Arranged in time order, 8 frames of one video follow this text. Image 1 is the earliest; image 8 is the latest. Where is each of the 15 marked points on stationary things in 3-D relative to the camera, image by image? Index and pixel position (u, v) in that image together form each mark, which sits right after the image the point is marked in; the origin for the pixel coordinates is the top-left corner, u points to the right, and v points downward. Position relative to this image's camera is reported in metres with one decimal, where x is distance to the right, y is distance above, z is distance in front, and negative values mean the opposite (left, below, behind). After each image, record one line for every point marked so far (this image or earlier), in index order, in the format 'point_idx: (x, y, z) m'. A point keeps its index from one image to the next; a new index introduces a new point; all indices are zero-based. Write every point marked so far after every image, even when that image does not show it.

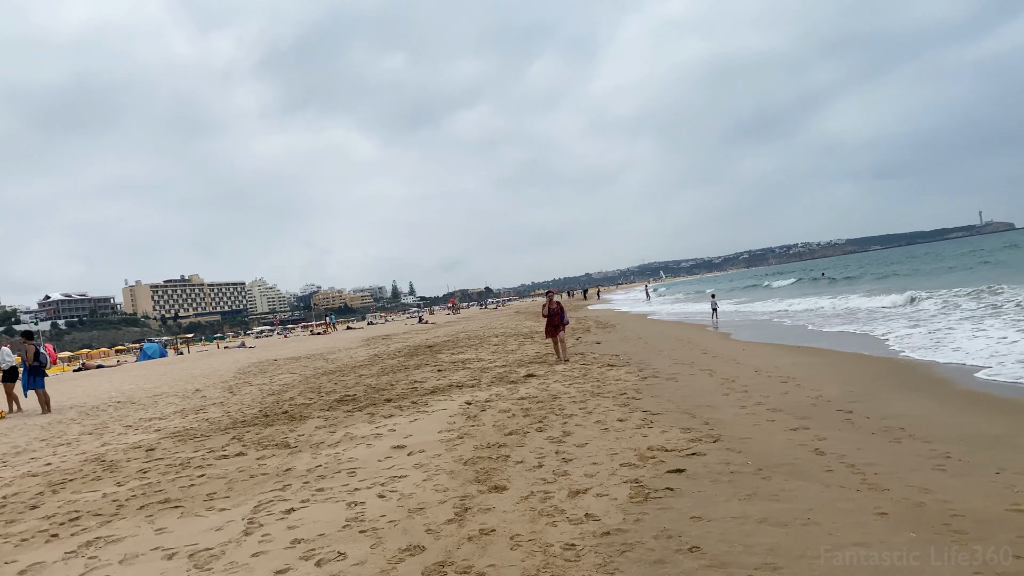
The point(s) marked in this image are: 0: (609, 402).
0: (+0.8, -1.0, +7.0) m
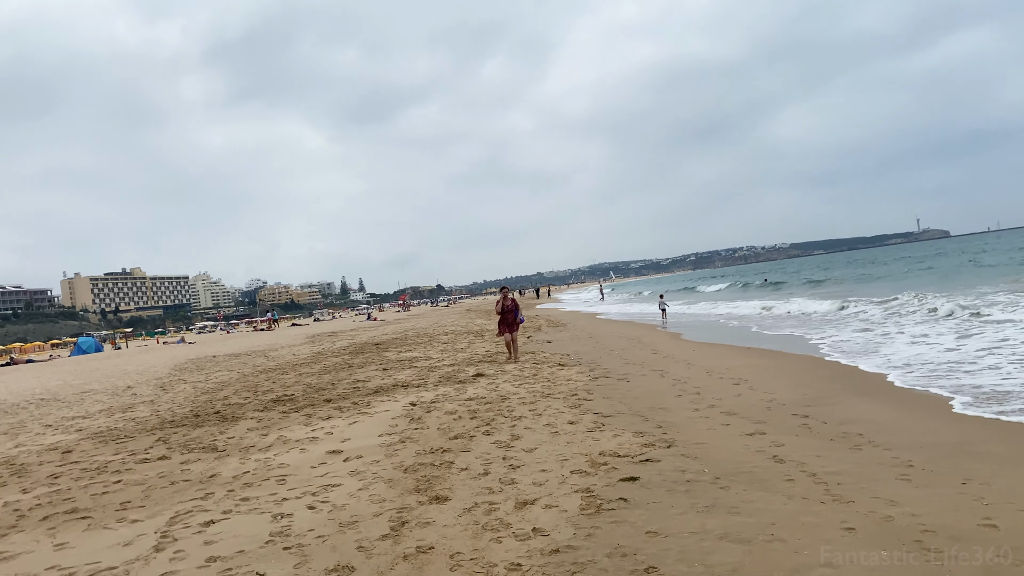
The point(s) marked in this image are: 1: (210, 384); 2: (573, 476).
0: (+0.4, -0.9, +6.7) m
1: (-4.3, -1.4, +11.8) m
2: (+0.3, -0.9, +4.2) m
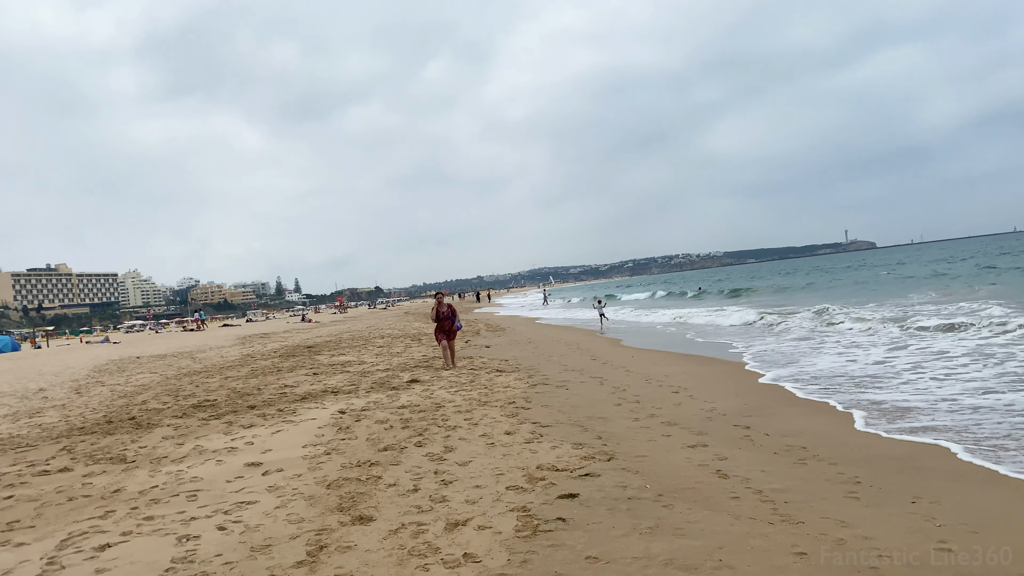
0: (-0.1, -1.0, +6.5) m
1: (-5.1, -1.3, +11.2) m
2: (0.0, -1.0, +3.9) m
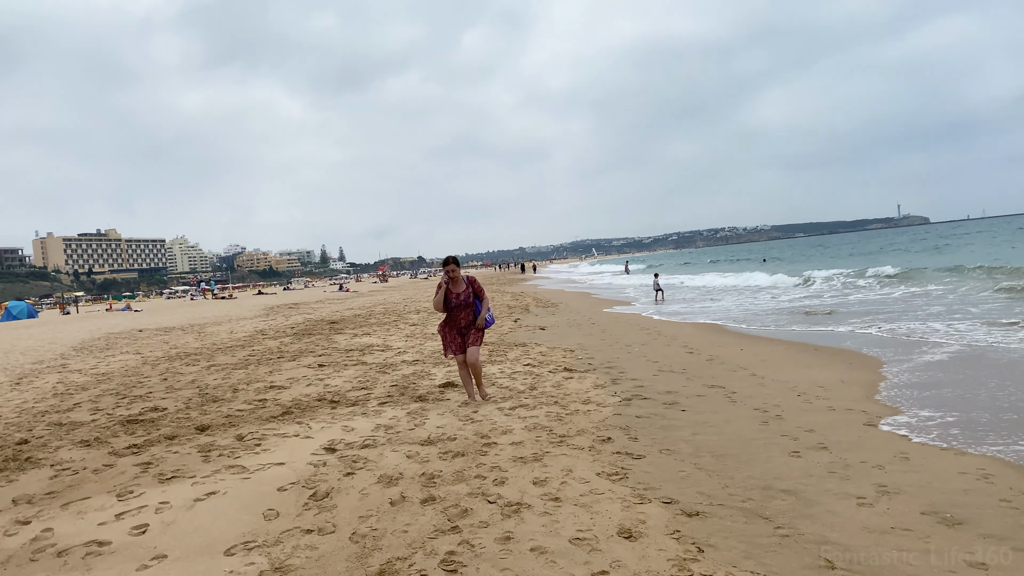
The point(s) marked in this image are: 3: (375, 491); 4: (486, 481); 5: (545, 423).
0: (+0.3, -0.8, +3.7) m
1: (-4.4, -0.9, +8.7) m
2: (+0.3, -0.9, +1.2) m
3: (-0.6, -0.8, +3.5) m
4: (-0.1, -0.8, +3.6) m
5: (+0.2, -0.8, +4.8) m
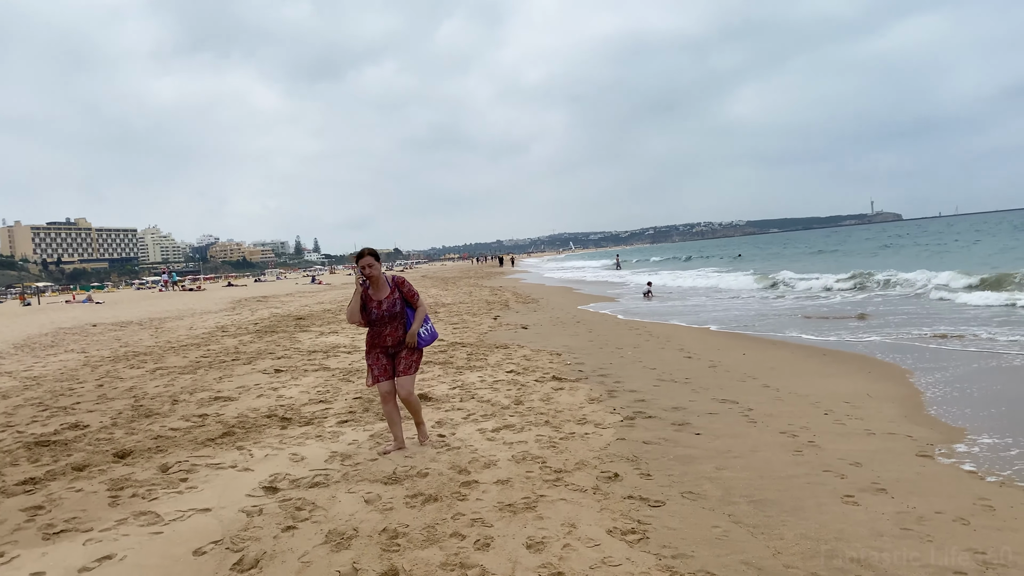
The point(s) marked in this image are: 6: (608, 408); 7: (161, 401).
0: (+0.3, -0.8, +2.9) m
1: (-4.6, -0.9, +7.8) m
2: (+0.3, -0.9, +0.4) m
3: (-0.6, -0.9, +2.7) m
4: (-0.2, -0.8, +2.7) m
5: (+0.1, -0.8, +4.0) m
6: (+0.6, -0.7, +5.1) m
7: (-2.5, -0.8, +5.9) m
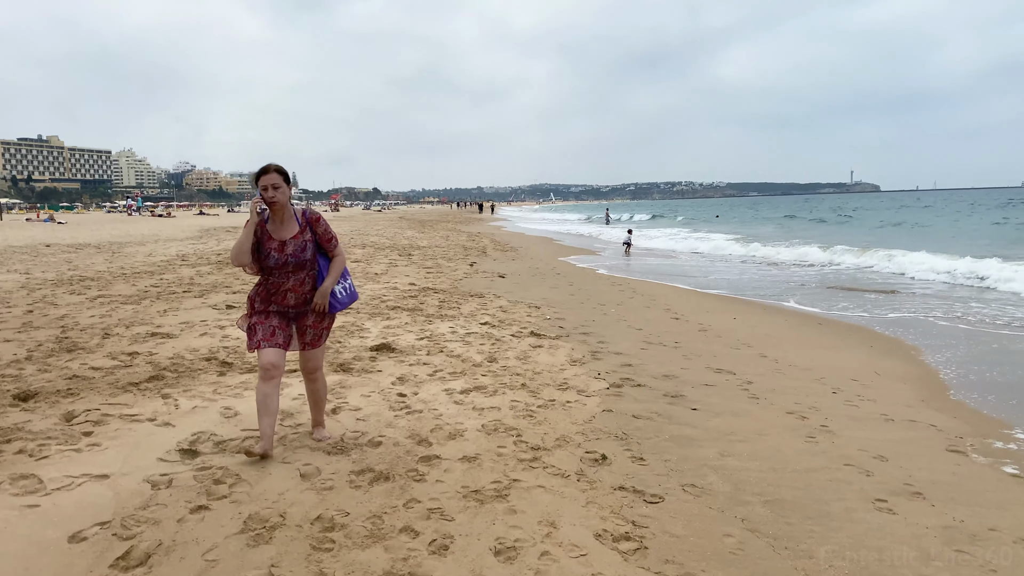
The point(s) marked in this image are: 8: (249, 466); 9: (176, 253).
0: (+0.2, -0.7, +2.4) m
1: (-4.8, -0.1, +7.1) m
2: (+0.3, -0.9, -0.2) m
3: (-0.7, -0.7, +2.1) m
4: (-0.2, -0.7, +2.2) m
5: (0.0, -0.5, +3.4) m
6: (+0.4, -0.5, +4.5) m
7: (-2.7, -0.3, +5.3) m
8: (-0.9, -0.6, +2.8) m
9: (-5.7, +0.6, +14.3) m
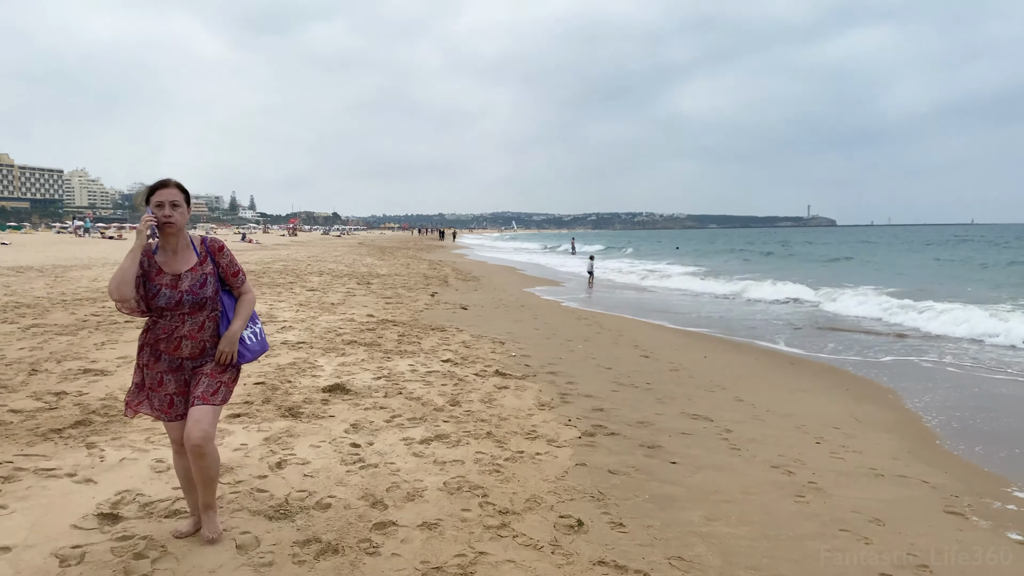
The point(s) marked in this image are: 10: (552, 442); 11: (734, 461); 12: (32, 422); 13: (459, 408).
0: (+0.1, -0.8, +2.1) m
1: (-5.1, -0.3, +6.5) m
2: (+0.3, -1.0, -0.5) m
3: (-0.8, -0.8, +1.8) m
4: (-0.3, -0.8, +1.8) m
5: (-0.1, -0.7, +3.1) m
6: (+0.2, -0.7, +4.2) m
7: (-2.9, -0.5, +4.9) m
8: (-1.0, -0.7, +2.4) m
9: (-6.4, +0.2, +13.7) m
10: (+0.2, -0.7, +3.7) m
11: (+1.0, -0.8, +3.6) m
12: (-2.1, -0.6, +3.6) m
13: (-0.3, -0.6, +4.3) m
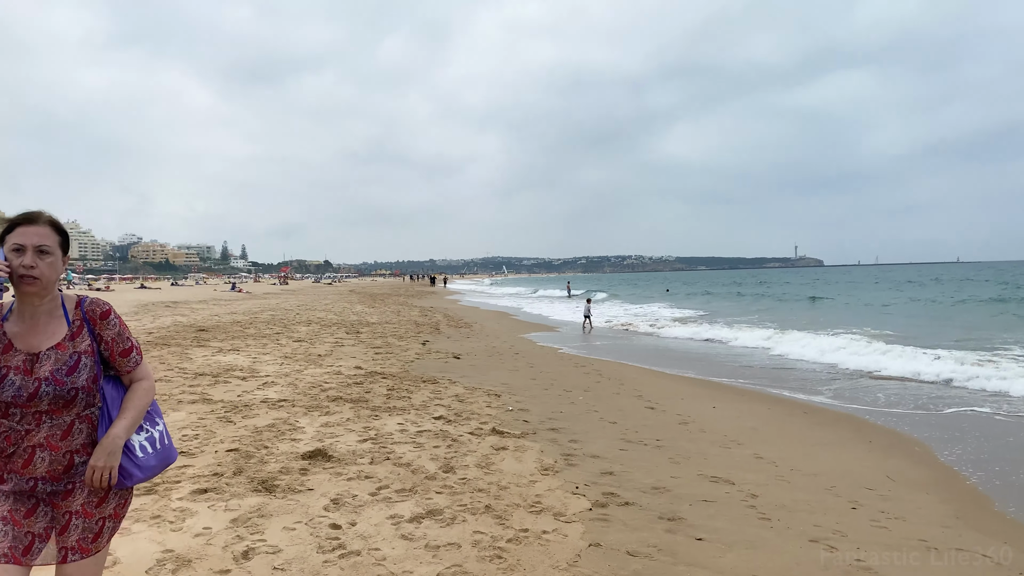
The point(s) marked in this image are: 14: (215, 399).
0: (+0.1, -0.9, +1.6) m
1: (-5.2, -0.8, +6.1) m
2: (+0.4, -1.0, -0.9) m
3: (-0.7, -0.9, +1.3) m
4: (-0.3, -0.9, +1.4) m
5: (-0.1, -0.9, +2.7) m
6: (+0.3, -0.9, +3.8) m
7: (-2.9, -0.8, +4.4) m
8: (-0.9, -0.9, +2.0) m
9: (-6.5, -0.7, +13.3) m
10: (+0.2, -0.9, +3.3) m
11: (+1.0, -0.9, +3.2) m
12: (-2.1, -0.8, +3.2) m
13: (-0.3, -0.9, +3.8) m
14: (-2.1, -0.8, +5.9) m
